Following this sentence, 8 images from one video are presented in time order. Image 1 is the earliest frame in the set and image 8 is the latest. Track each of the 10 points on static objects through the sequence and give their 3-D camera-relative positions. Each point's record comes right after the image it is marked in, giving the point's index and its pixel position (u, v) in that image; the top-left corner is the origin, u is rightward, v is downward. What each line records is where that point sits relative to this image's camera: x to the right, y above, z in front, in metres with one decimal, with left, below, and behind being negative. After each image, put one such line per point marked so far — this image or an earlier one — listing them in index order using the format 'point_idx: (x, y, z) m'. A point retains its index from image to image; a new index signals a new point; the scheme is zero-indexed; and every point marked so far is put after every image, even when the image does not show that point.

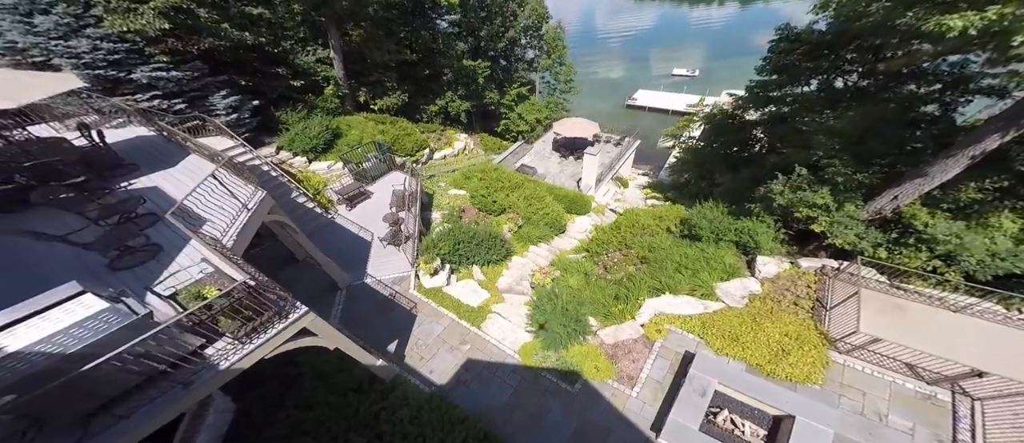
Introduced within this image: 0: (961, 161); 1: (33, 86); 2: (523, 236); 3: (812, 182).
0: (+11.2, +1.5, +8.1) m
1: (-9.7, +2.7, +6.4) m
2: (+0.5, -0.7, +14.6) m
3: (+9.5, +1.1, +10.5) m
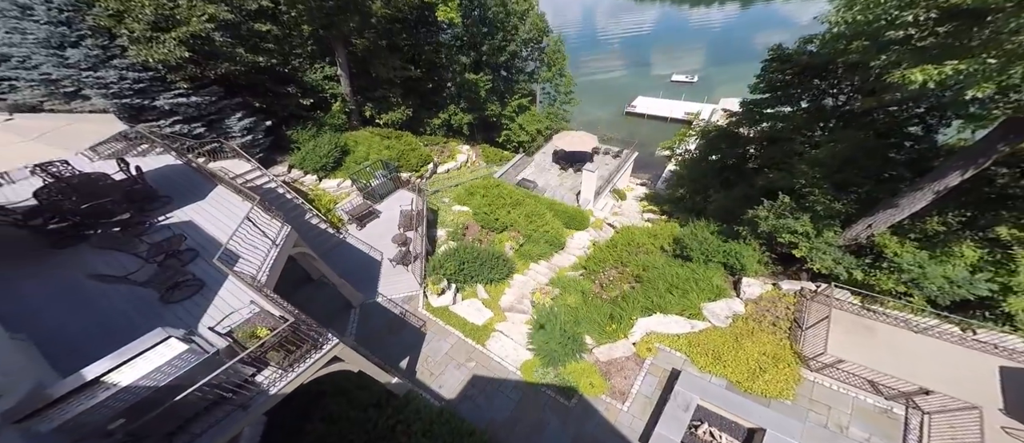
0: (+11.3, +0.7, +8.9) m
1: (-9.7, +1.9, +7.3) m
2: (+0.5, -1.5, +15.4) m
3: (+9.6, +0.3, +11.3) m
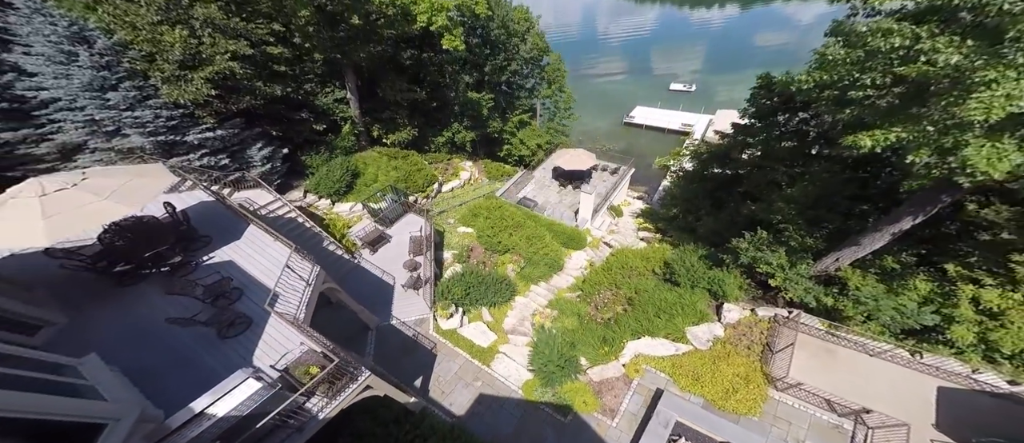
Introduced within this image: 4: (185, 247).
0: (+11.3, -0.5, +10.1) m
1: (-9.6, +0.8, +8.5) m
2: (+0.6, -2.7, +16.5) m
3: (+9.7, -0.8, +12.4) m
4: (-9.8, -0.7, +9.9) m
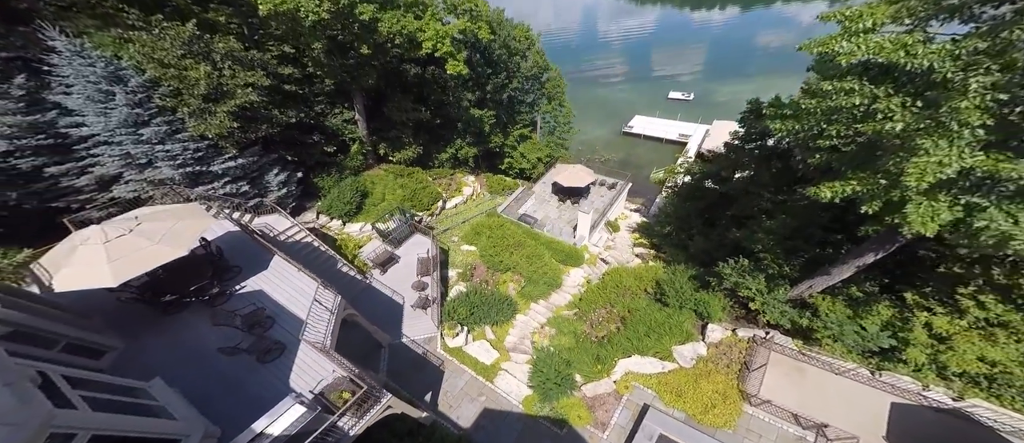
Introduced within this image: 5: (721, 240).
0: (+11.3, -1.5, +11.2) m
1: (-9.6, -0.3, +9.7) m
2: (+0.7, -3.9, +17.7) m
3: (+9.7, -1.9, +13.6) m
4: (-9.8, -1.8, +11.1) m
5: (+10.8, -0.9, +17.5) m
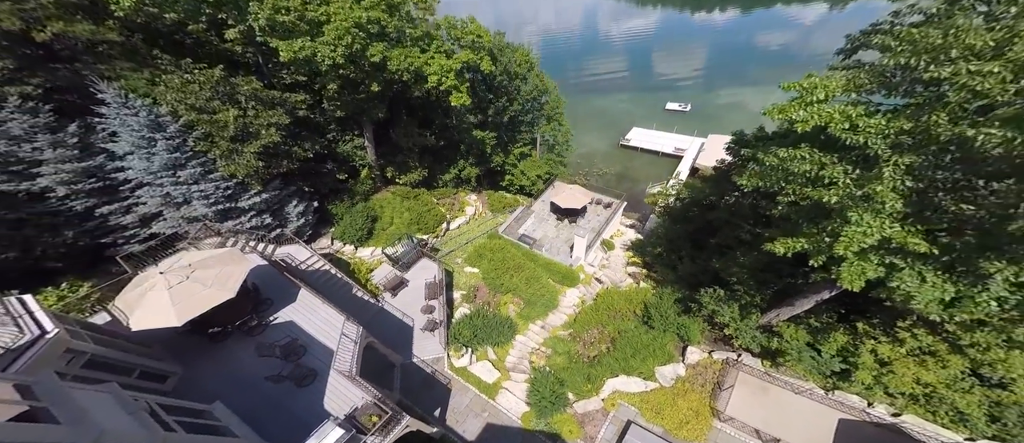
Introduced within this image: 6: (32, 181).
0: (+11.3, -3.0, +12.8) m
1: (-9.7, -1.8, +11.4) m
2: (+0.7, -5.4, +19.3) m
3: (+9.7, -3.4, +15.2) m
4: (-9.8, -3.4, +12.7) m
5: (+10.8, -2.5, +19.1) m
6: (-20.3, +1.6, +14.2) m
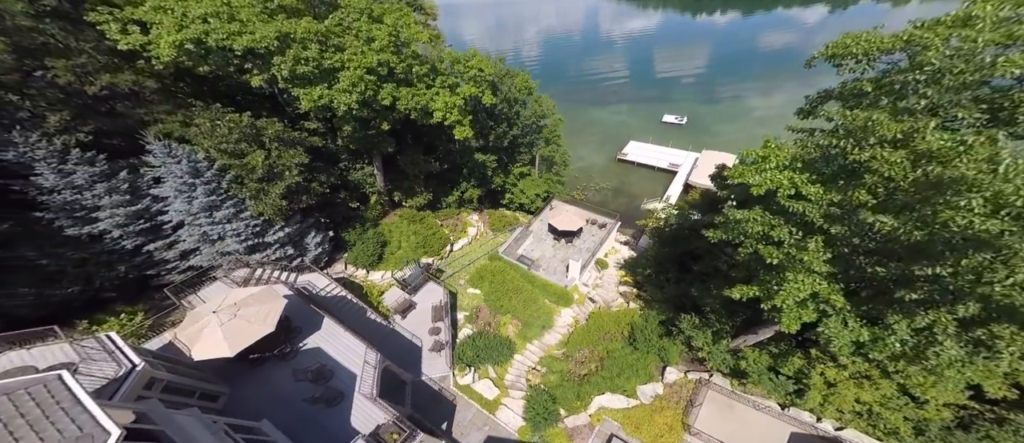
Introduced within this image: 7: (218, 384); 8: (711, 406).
0: (+11.2, -4.6, +14.7) m
1: (-9.8, -3.6, +13.4) m
2: (+0.6, -7.3, +21.2) m
3: (+9.6, -5.1, +17.1) m
4: (-9.9, -5.1, +14.7) m
5: (+10.7, -4.2, +21.0) m
6: (-20.4, -0.2, +16.4) m
7: (-11.5, -6.3, +13.0) m
8: (+9.4, -8.8, +16.0) m
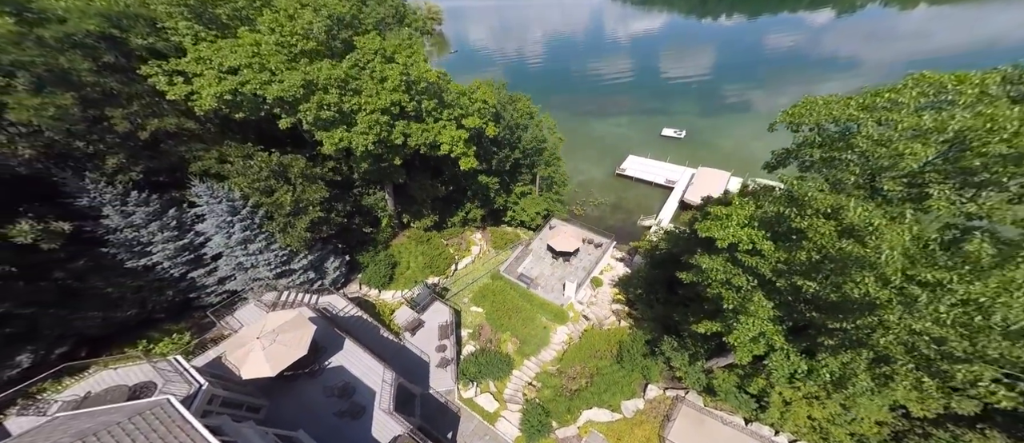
0: (+11.1, -6.5, +16.8) m
1: (-9.9, -5.3, +15.8) m
2: (+0.5, -9.2, +23.4) m
3: (+9.4, -7.0, +19.2) m
4: (-10.1, -6.9, +17.0) m
5: (+10.7, -6.2, +23.1) m
6: (-20.5, -2.0, +18.8) m
7: (-11.6, -8.1, +15.3) m
8: (+9.3, -10.6, +18.0) m
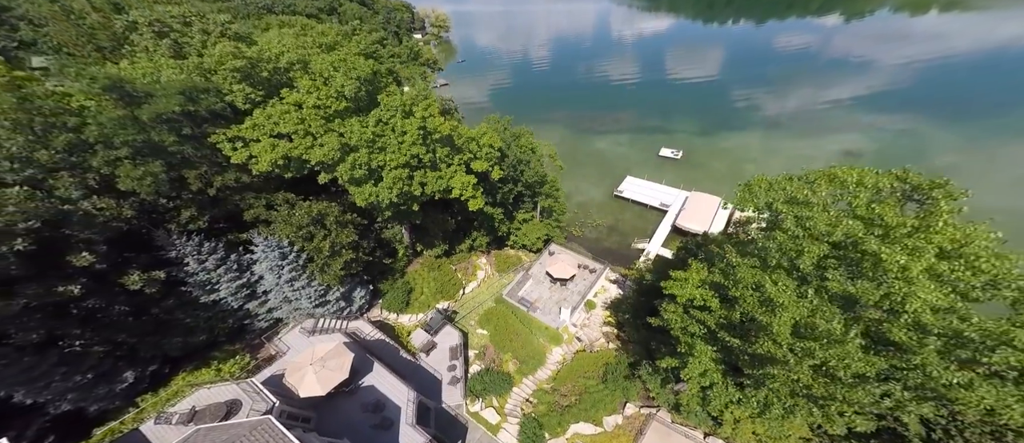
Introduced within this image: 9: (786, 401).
0: (+11.0, -9.5, +20.5) m
1: (-10.0, -8.2, +19.8) m
2: (+0.6, -12.3, +27.1) m
3: (+9.4, -10.1, +22.8) m
4: (-10.1, -9.8, +21.0) m
5: (+10.7, -9.3, +26.7) m
6: (-20.5, -4.9, +23.1) m
7: (-11.7, -11.0, +19.3) m
8: (+9.2, -13.6, +21.6) m
9: (+12.8, -8.3, +15.5) m
